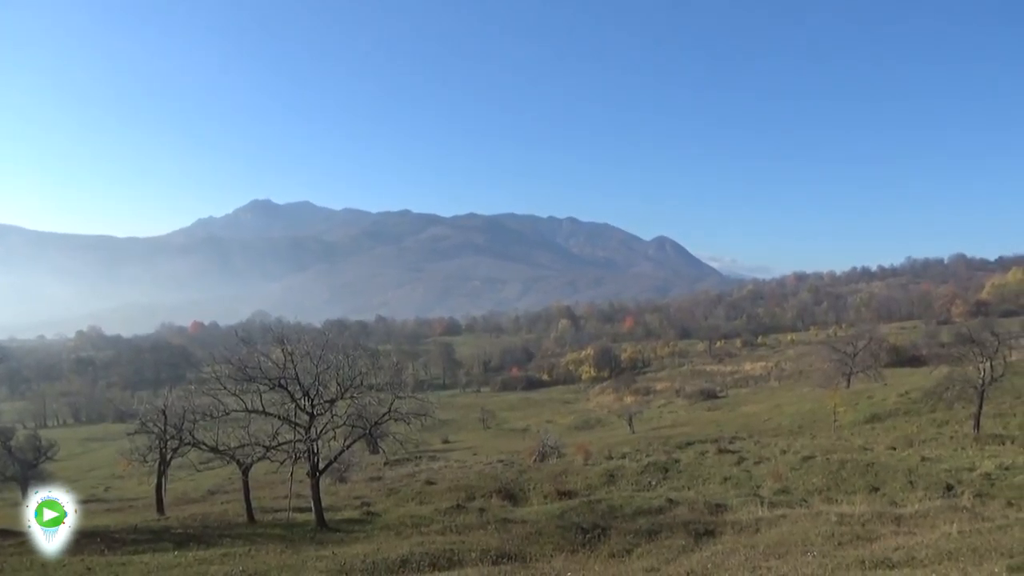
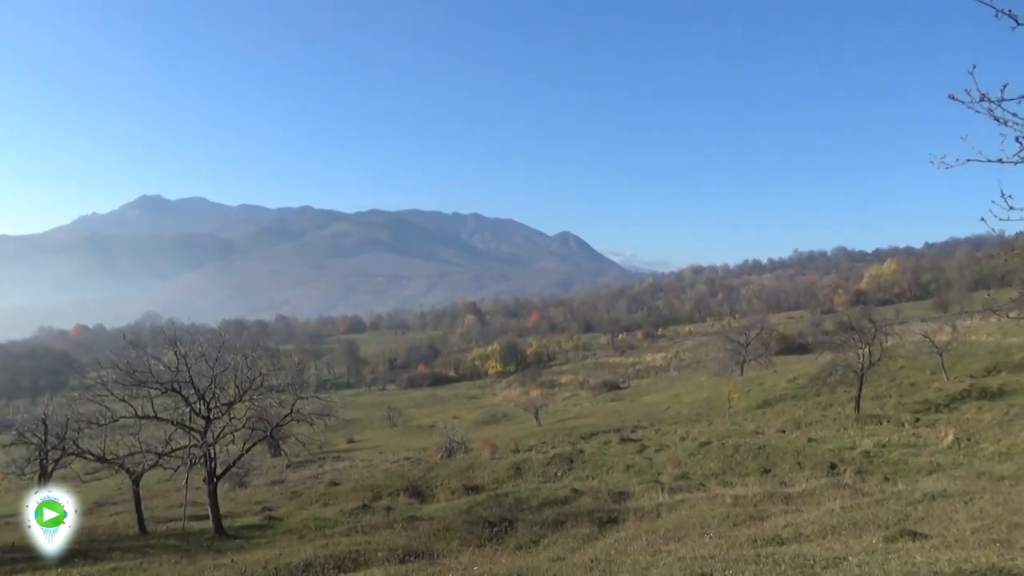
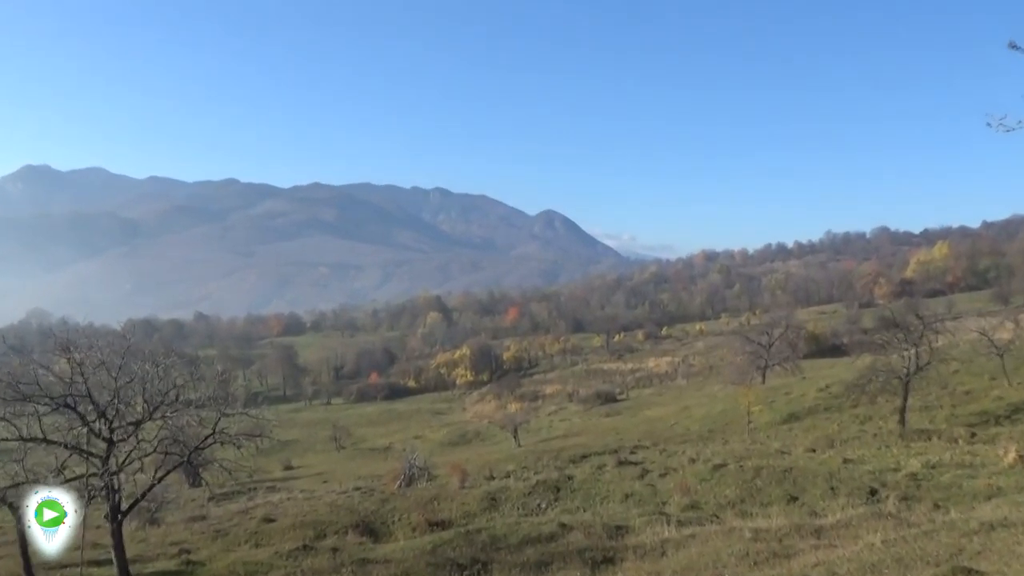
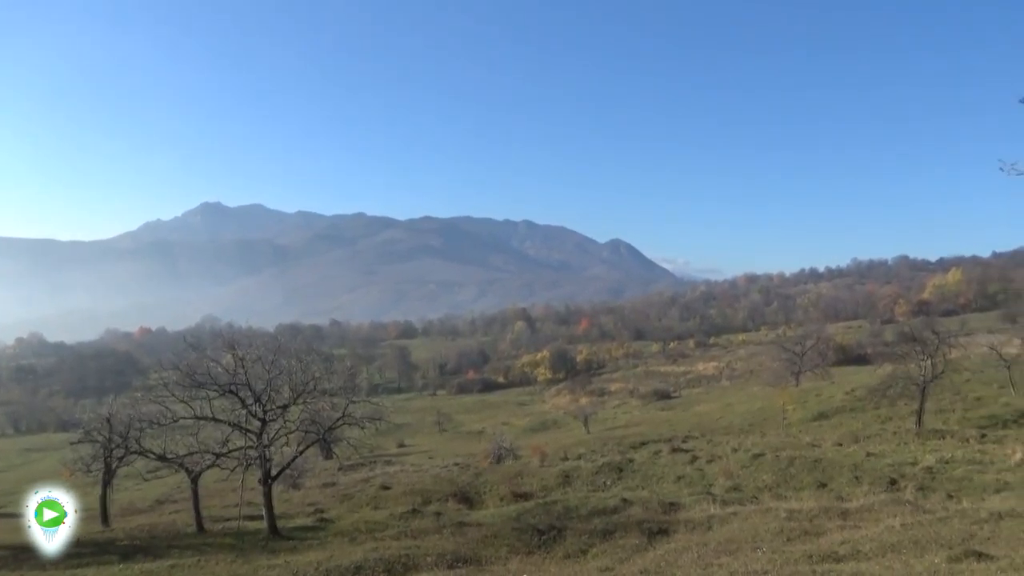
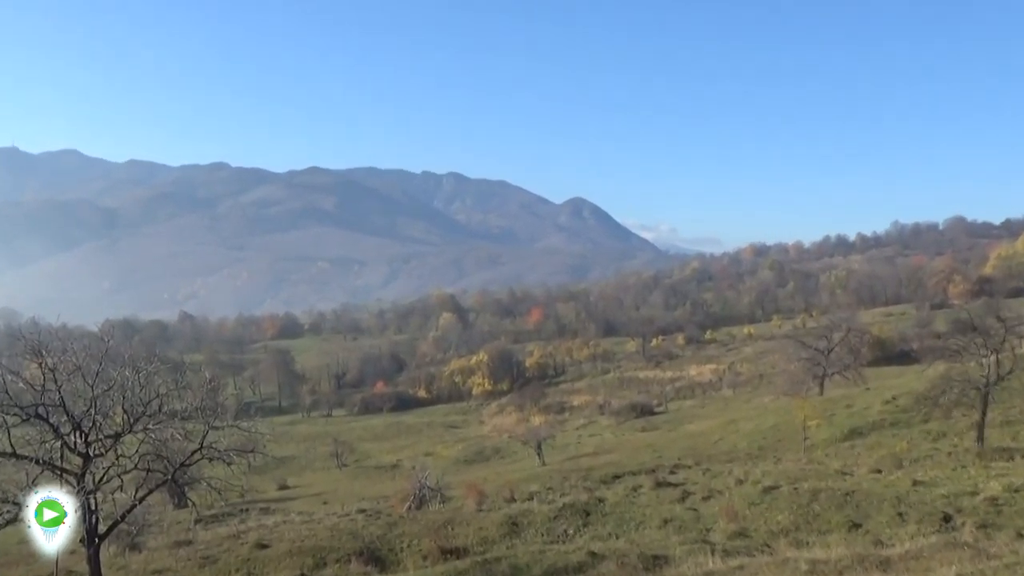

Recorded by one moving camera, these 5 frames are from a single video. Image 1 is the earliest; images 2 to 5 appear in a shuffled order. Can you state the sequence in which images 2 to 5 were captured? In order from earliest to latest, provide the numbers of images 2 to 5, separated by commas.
4, 2, 3, 5
